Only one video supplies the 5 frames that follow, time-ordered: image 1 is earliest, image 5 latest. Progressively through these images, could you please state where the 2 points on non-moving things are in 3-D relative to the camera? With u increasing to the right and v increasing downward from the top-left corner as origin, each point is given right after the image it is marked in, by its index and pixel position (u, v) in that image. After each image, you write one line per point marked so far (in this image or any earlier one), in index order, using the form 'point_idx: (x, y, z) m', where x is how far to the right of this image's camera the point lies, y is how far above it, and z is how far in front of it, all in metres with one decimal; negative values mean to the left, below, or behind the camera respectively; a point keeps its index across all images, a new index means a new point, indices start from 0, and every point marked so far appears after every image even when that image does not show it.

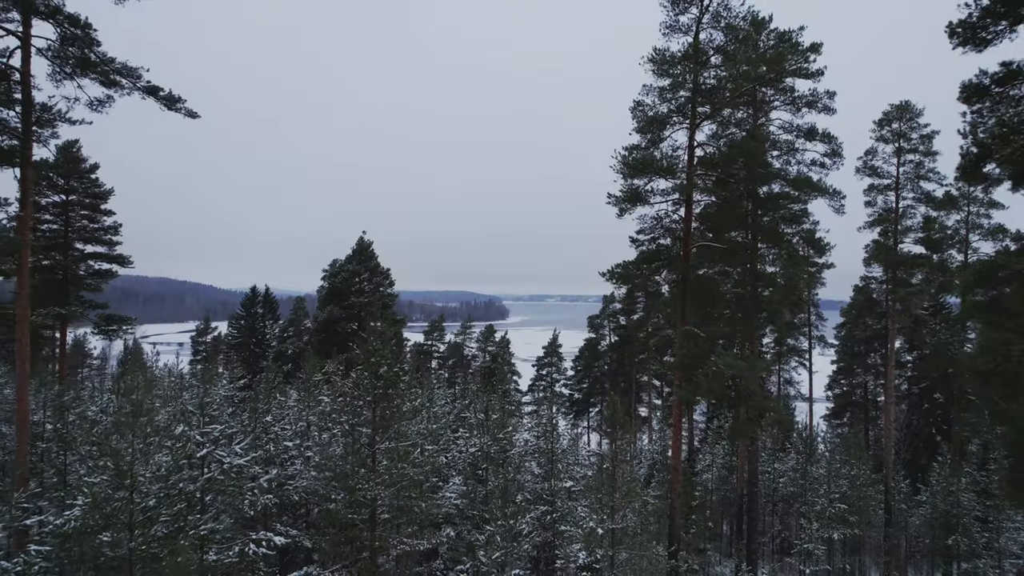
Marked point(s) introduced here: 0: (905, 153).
0: (+12.3, +4.3, +15.9) m
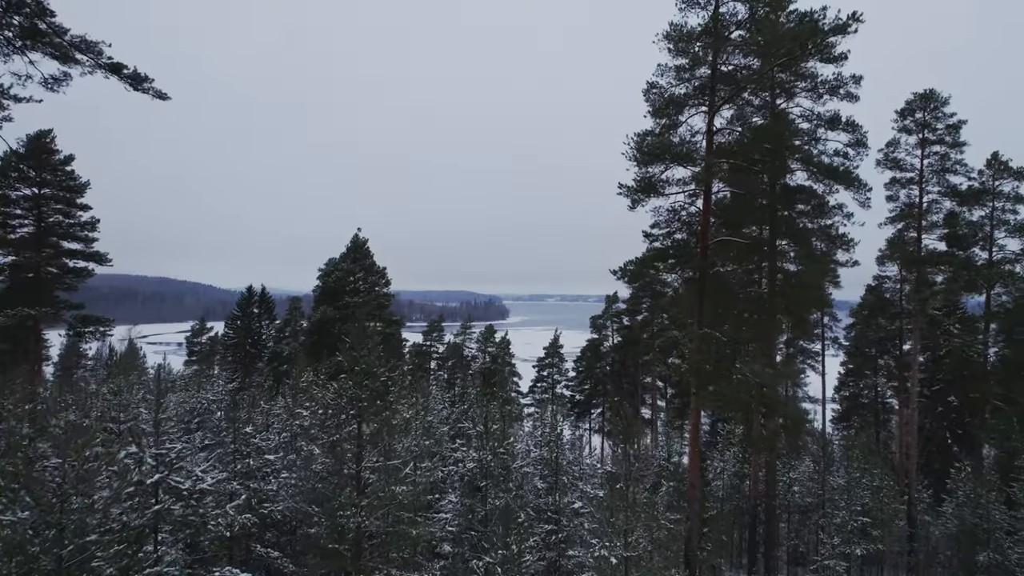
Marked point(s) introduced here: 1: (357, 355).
0: (+12.4, +4.3, +15.0) m
1: (-4.4, -1.9, +13.3) m
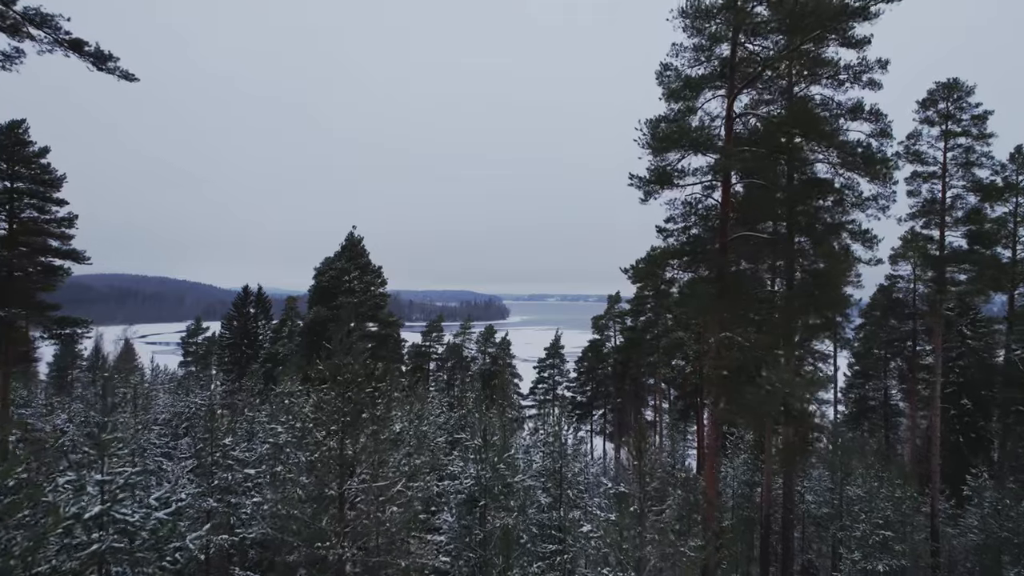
0: (+12.4, +4.3, +14.2) m
1: (-4.3, -1.9, +12.5) m
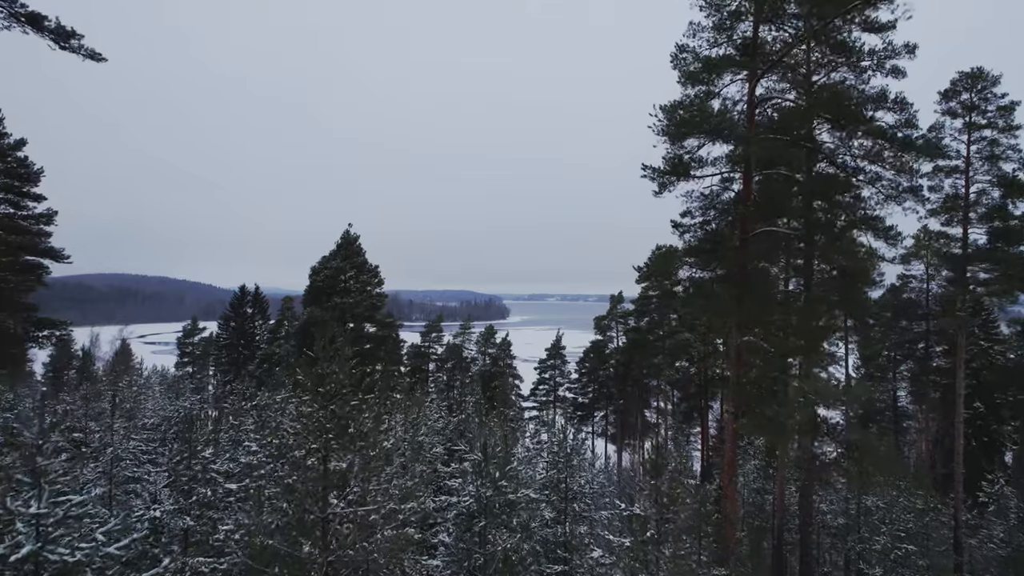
0: (+12.4, +4.3, +13.5) m
1: (-4.3, -1.9, +11.9) m
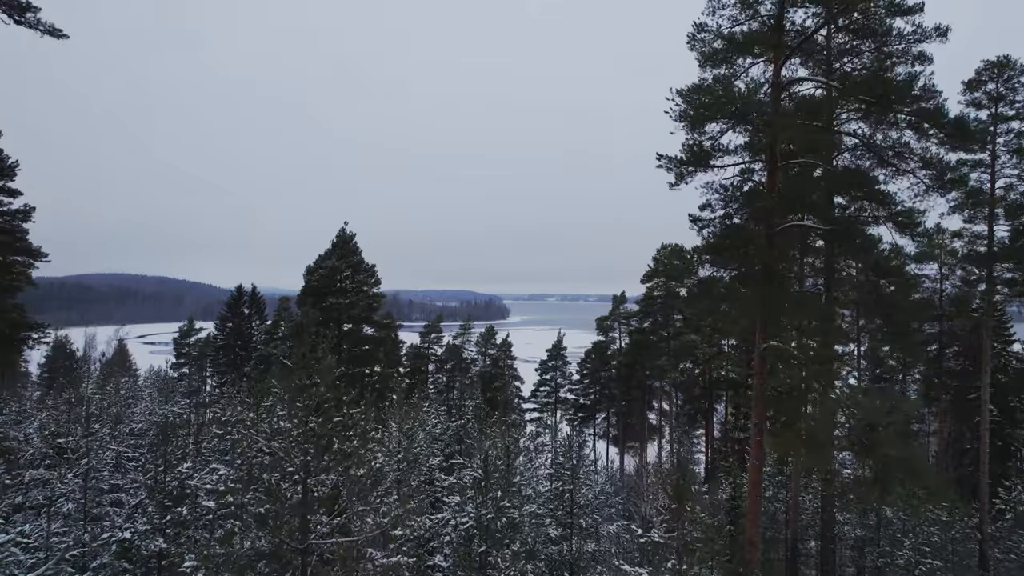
0: (+12.5, +4.3, +12.8) m
1: (-4.2, -1.9, +11.2) m
